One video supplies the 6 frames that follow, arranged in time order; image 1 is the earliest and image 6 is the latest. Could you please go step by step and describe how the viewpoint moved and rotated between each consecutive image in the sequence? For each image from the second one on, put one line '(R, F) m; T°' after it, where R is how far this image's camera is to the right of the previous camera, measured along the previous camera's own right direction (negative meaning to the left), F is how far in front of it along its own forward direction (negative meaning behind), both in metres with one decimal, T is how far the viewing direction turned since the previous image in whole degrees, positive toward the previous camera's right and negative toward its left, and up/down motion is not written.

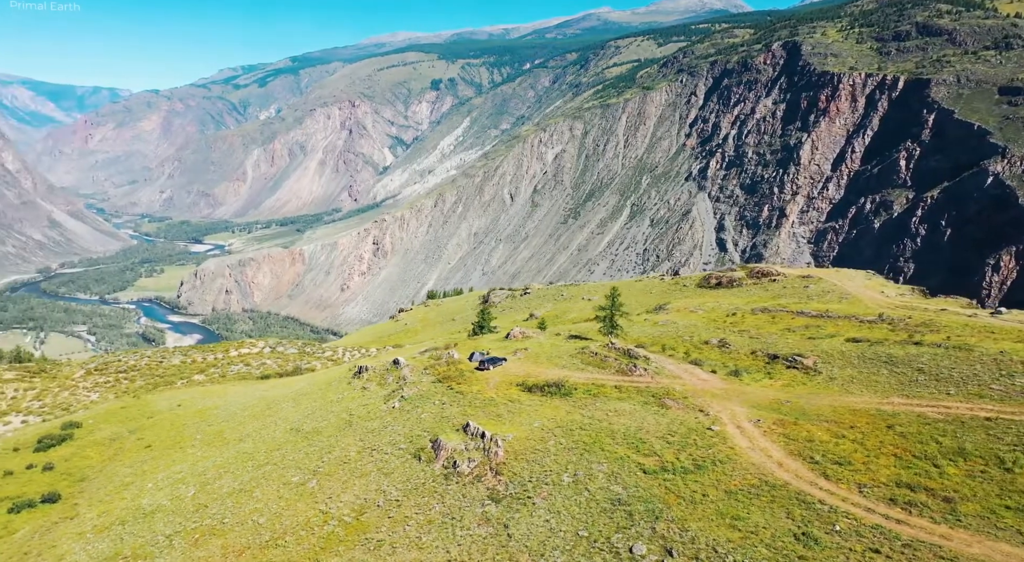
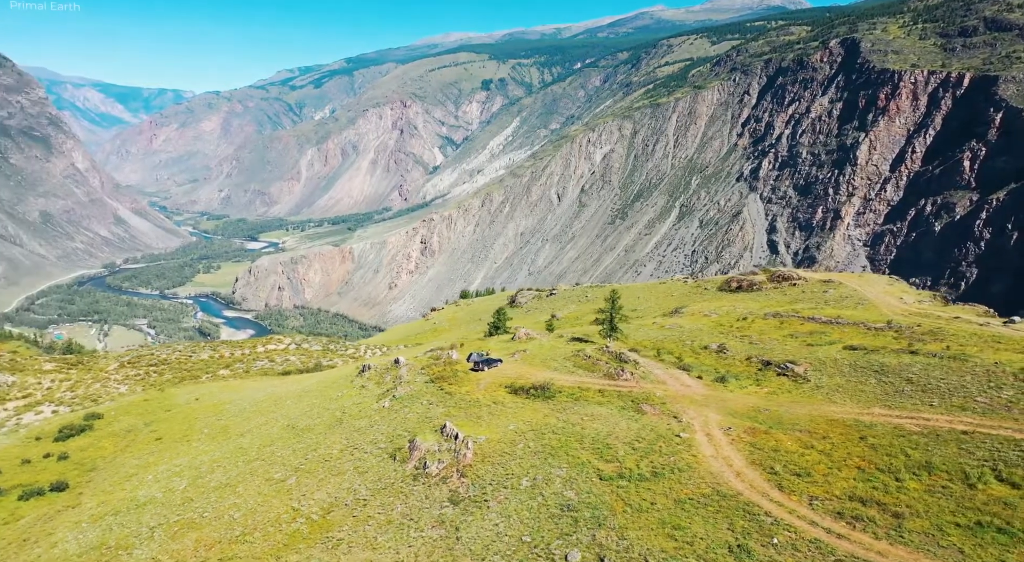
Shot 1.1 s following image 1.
(+3.7, +0.2) m; -2°
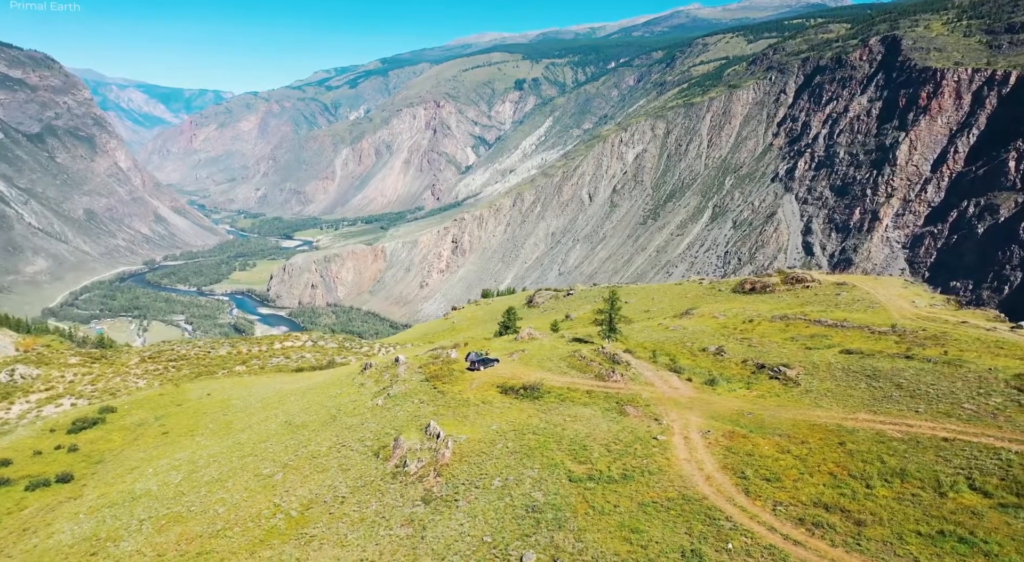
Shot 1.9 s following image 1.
(+2.5, +0.1) m; -2°
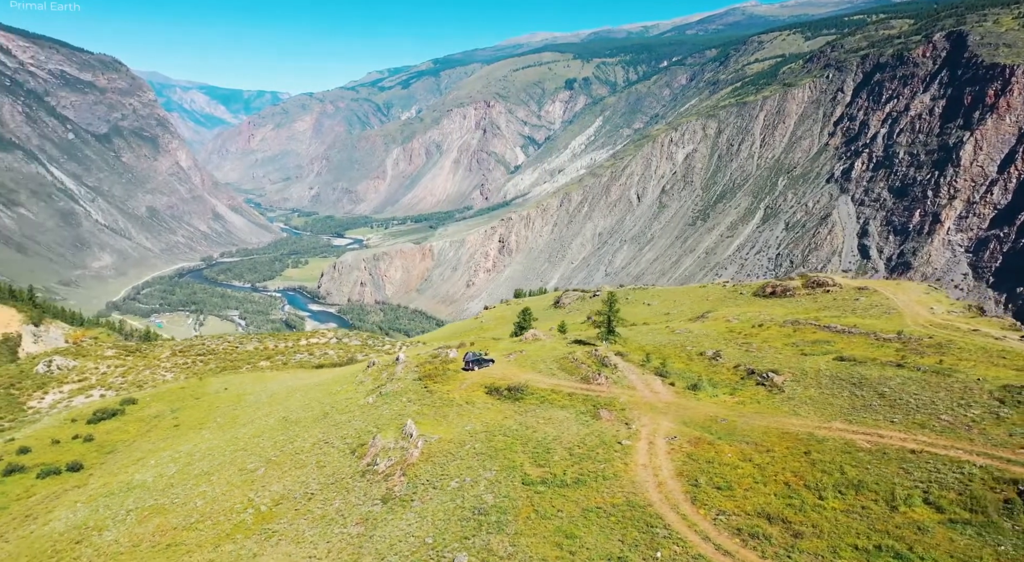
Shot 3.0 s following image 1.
(+3.7, +0.1) m; -2°
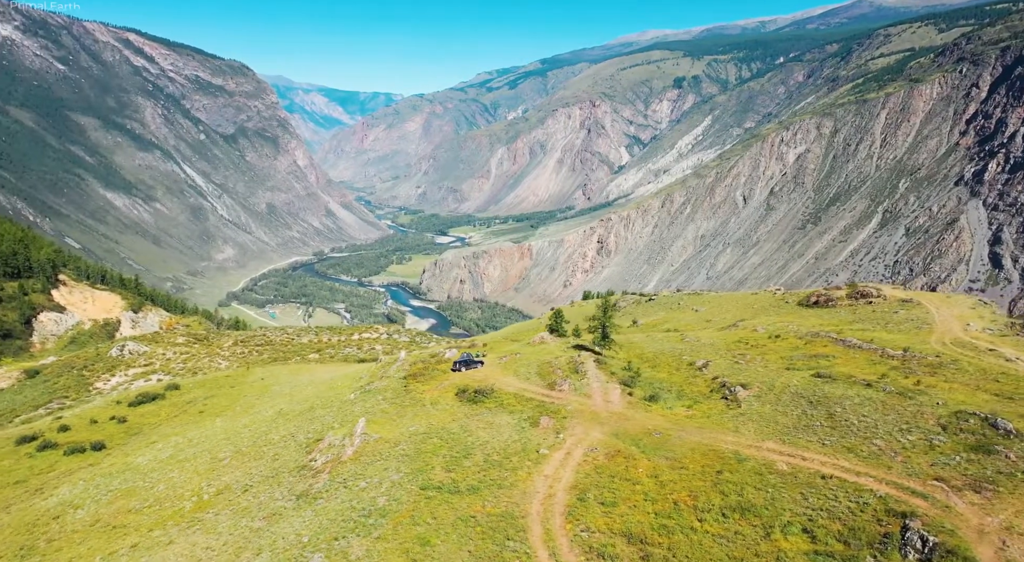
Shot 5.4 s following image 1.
(+8.1, +0.2) m; -5°
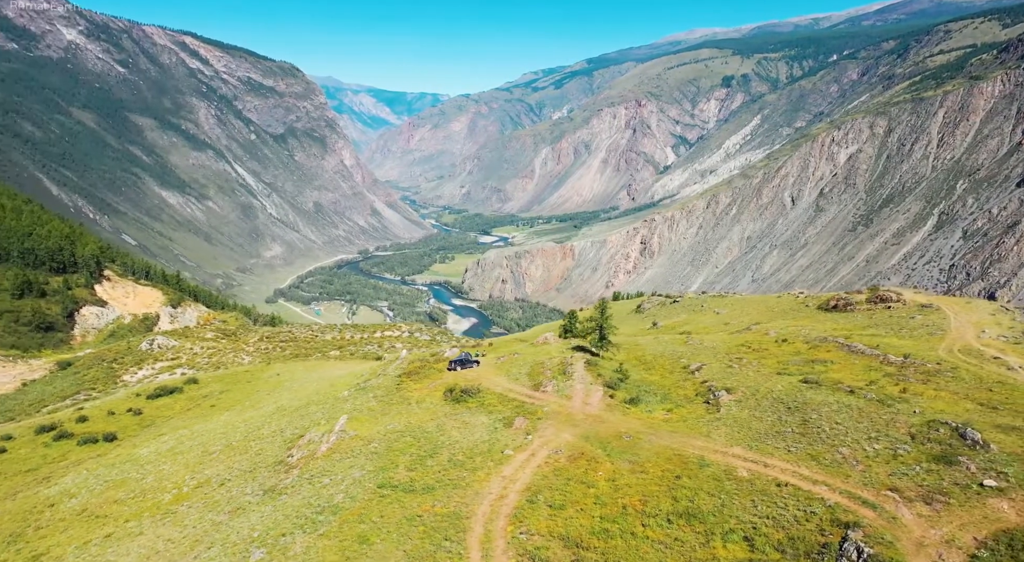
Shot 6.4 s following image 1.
(+3.5, -0.1) m; -2°
